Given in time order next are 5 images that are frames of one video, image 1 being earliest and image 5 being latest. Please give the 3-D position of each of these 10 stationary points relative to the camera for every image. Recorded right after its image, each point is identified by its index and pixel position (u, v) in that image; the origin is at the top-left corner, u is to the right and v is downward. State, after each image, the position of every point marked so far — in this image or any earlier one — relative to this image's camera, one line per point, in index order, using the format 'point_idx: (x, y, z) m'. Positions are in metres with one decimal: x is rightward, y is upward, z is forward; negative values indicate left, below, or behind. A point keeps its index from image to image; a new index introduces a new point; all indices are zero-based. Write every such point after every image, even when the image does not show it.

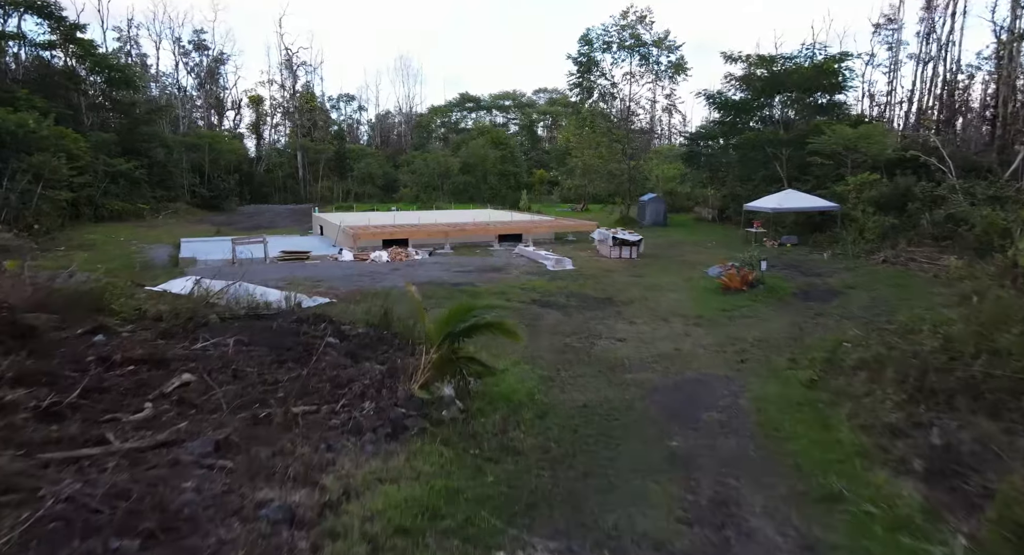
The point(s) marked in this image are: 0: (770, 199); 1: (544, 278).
0: (+6.3, +1.9, +13.0) m
1: (+0.6, 0.0, +9.6) m
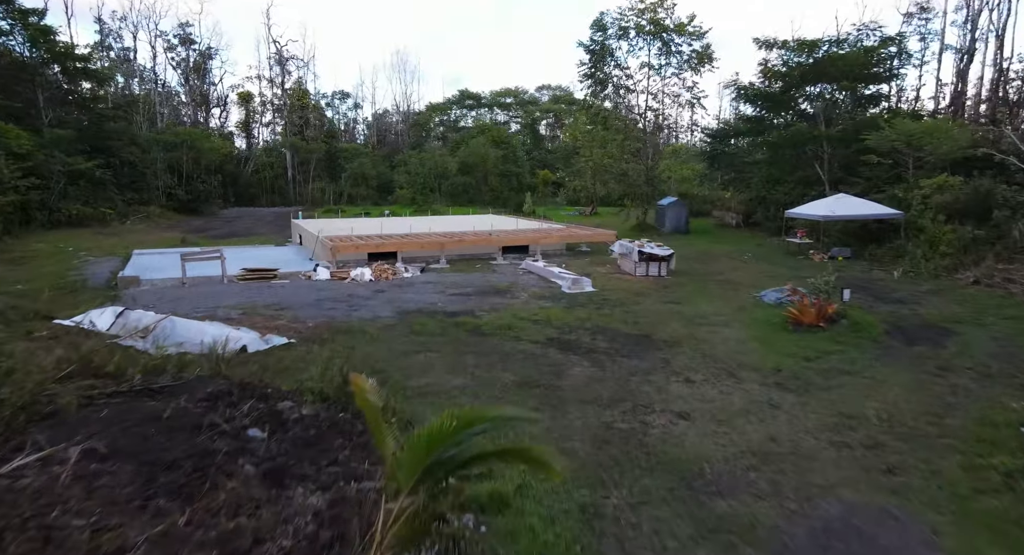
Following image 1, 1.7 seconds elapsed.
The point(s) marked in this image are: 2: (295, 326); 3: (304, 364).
0: (+6.5, +1.5, +11.3) m
1: (+0.7, -0.4, +7.8) m
2: (-2.8, -0.6, +6.8) m
3: (-2.1, -0.9, +5.3) m
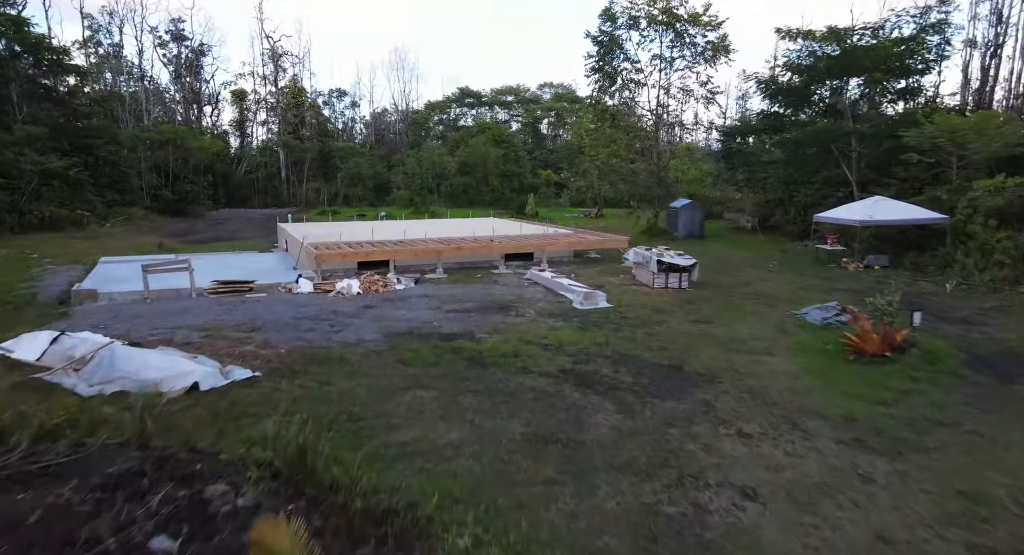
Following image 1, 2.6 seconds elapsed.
0: (+6.5, +1.3, +10.3) m
1: (+0.7, -0.6, +6.8) m
2: (-2.7, -0.8, +5.8) m
3: (-2.0, -1.1, +4.3) m
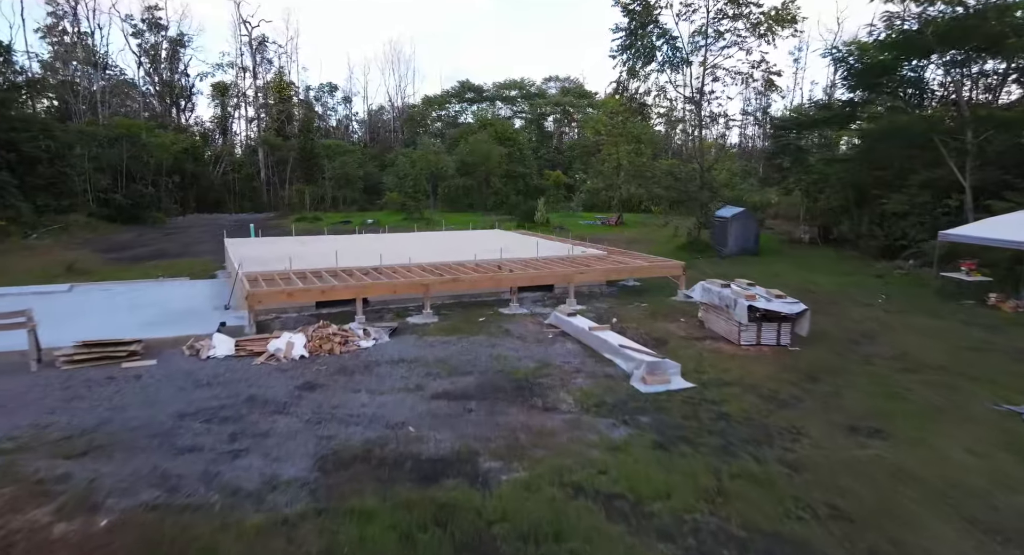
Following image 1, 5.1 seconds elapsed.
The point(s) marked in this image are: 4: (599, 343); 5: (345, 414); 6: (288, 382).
0: (+6.7, +0.8, +7.4) m
1: (+1.0, -1.2, +3.9) m
2: (-2.5, -1.4, +2.9) m
3: (-1.8, -1.6, +1.5) m
4: (+0.9, -0.7, +5.8) m
5: (-1.4, -1.1, +4.5) m
6: (-2.1, -1.0, +5.0) m
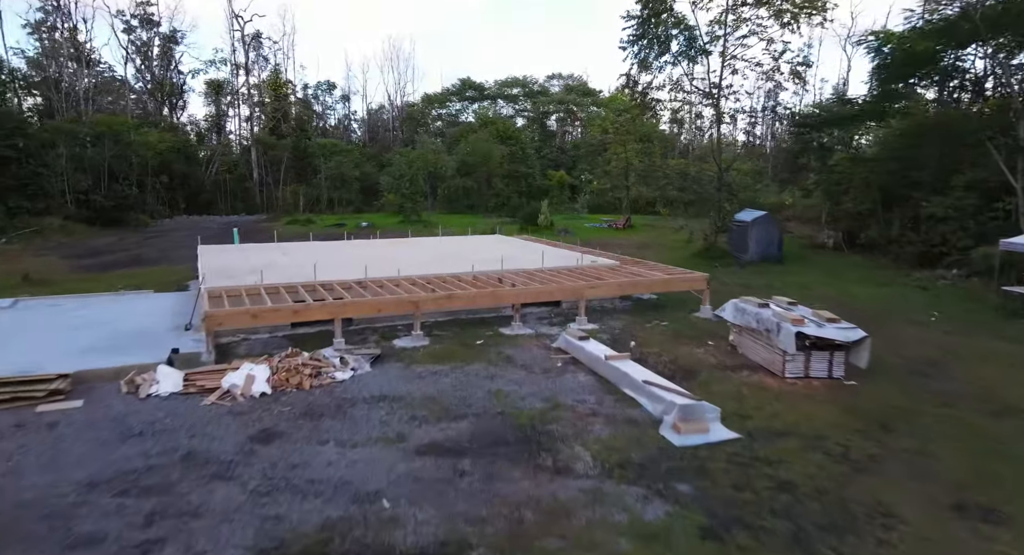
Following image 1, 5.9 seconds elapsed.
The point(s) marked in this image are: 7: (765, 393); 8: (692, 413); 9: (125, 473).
0: (+6.8, +0.6, +6.5) m
1: (+1.0, -1.4, +3.0) m
2: (-2.5, -1.6, +2.0) m
3: (-1.8, -1.8, +0.5) m
4: (+1.0, -0.9, +4.9) m
5: (-1.4, -1.3, +3.5) m
6: (-2.1, -1.2, +4.1) m
7: (+2.2, -1.0, +4.7) m
8: (+1.4, -1.1, +4.0) m
9: (-2.5, -1.3, +3.5) m
